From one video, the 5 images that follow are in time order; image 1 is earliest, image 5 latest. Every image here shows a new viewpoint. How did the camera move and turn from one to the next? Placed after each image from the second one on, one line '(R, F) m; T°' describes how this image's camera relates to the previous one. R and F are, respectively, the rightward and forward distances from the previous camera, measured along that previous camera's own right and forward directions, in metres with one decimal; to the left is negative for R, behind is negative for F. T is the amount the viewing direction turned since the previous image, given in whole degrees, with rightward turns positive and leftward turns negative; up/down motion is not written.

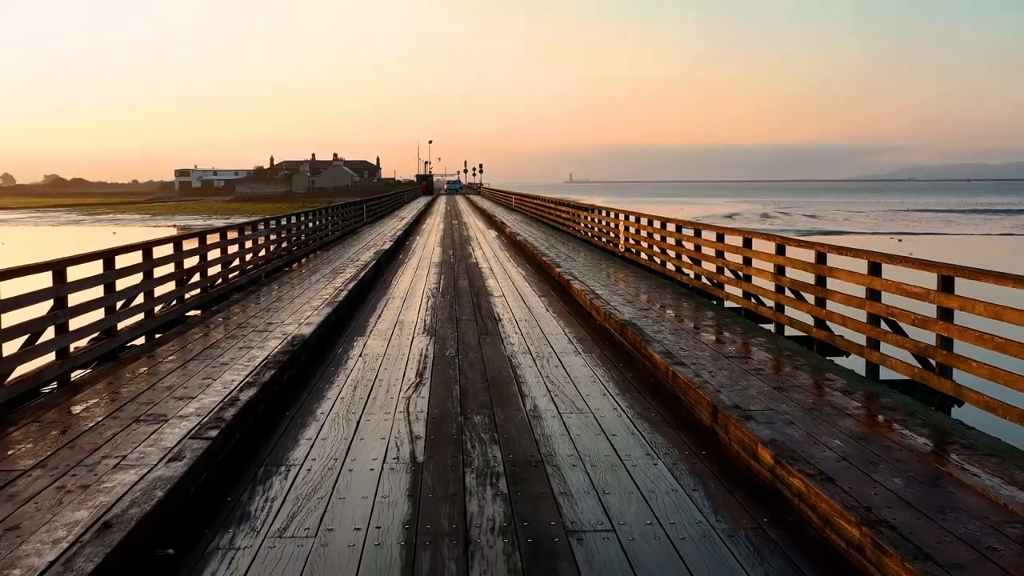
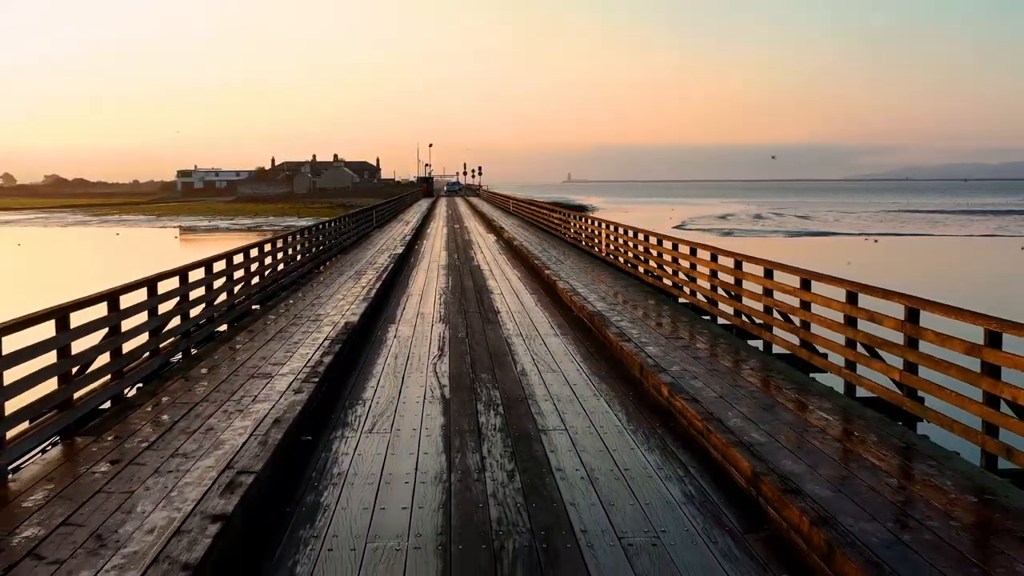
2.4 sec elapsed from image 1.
(0.0, -2.1) m; 0°
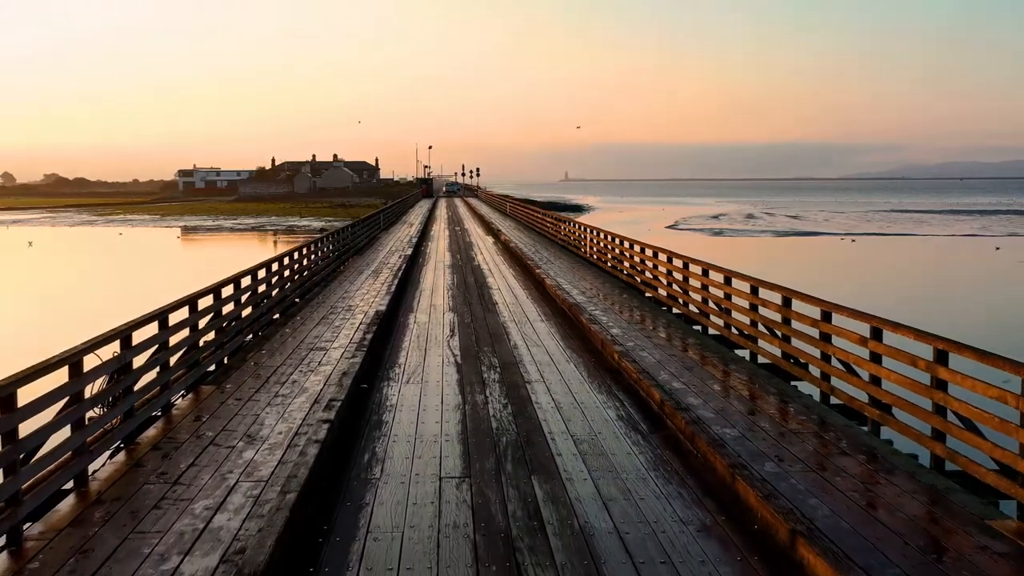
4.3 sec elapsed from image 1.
(0.0, -2.2) m; 0°
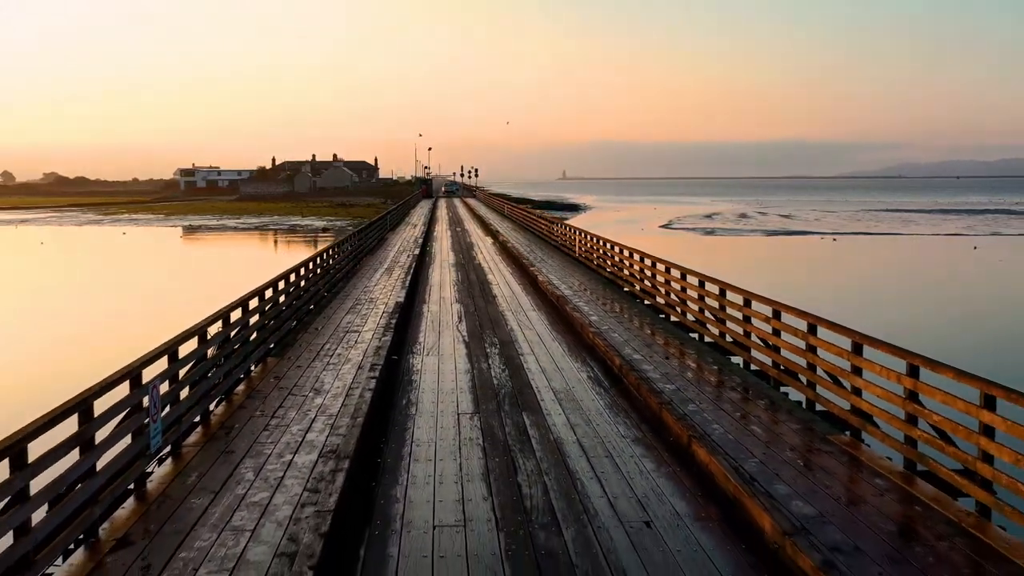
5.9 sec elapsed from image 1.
(0.0, -2.1) m; 0°
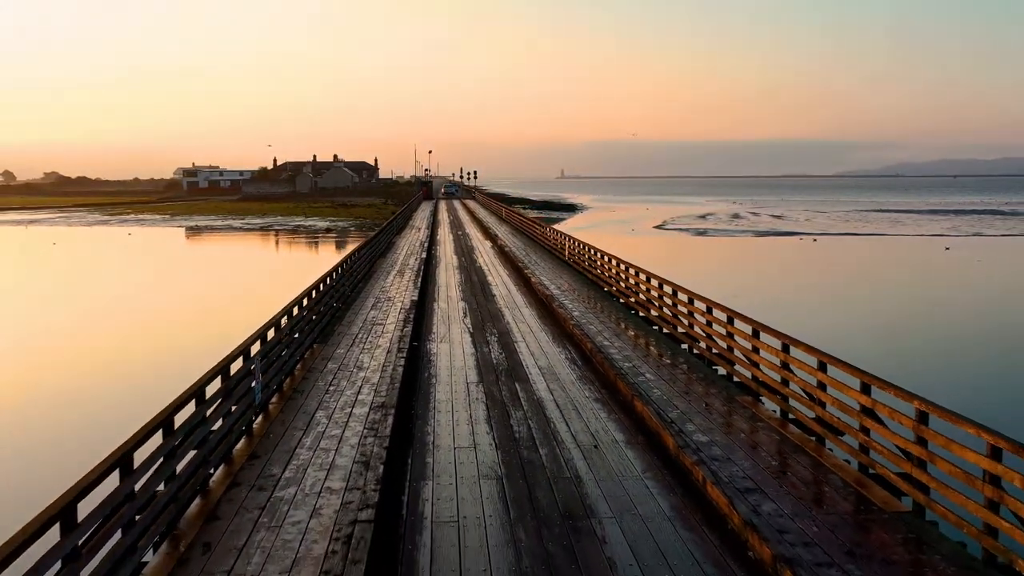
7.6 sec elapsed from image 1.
(0.0, -2.4) m; 0°
